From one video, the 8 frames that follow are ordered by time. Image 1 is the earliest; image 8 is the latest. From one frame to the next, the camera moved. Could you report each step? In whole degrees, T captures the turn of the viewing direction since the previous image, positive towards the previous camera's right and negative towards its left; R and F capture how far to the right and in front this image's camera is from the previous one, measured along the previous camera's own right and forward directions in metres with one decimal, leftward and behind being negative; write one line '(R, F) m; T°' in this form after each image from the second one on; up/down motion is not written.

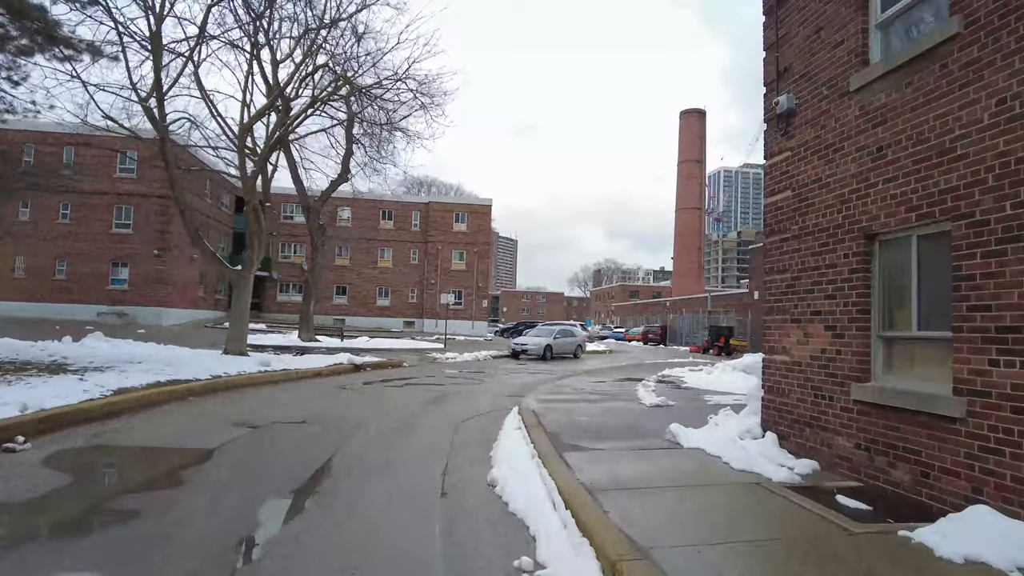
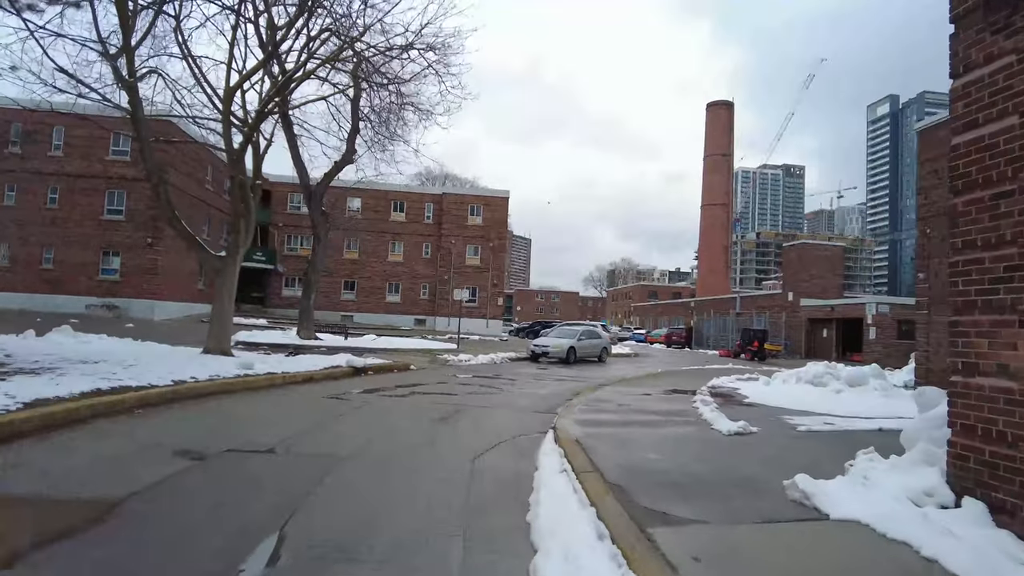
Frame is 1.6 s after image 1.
(-0.3, +2.5) m; -1°
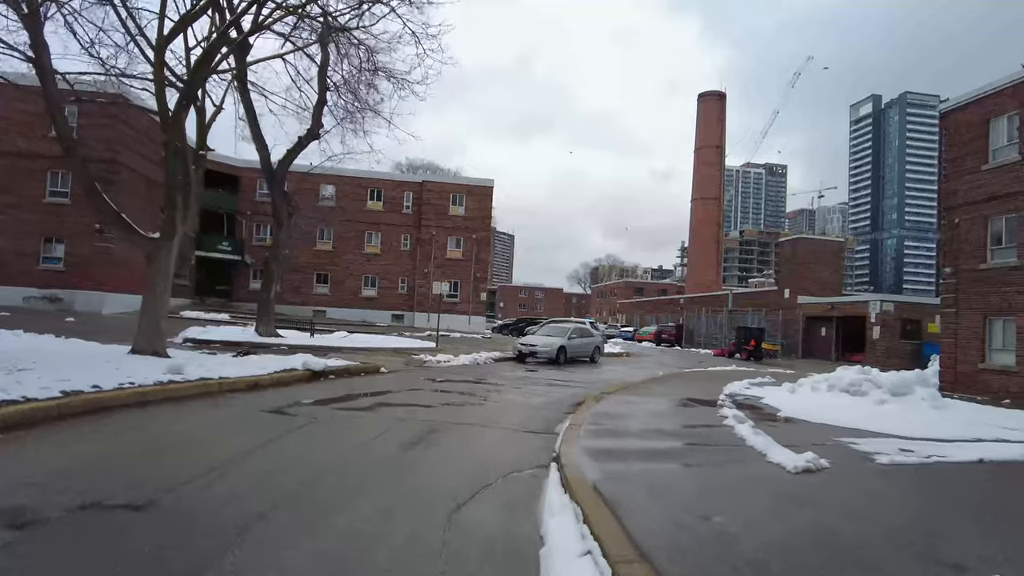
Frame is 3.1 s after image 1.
(-0.1, +2.3) m; +2°
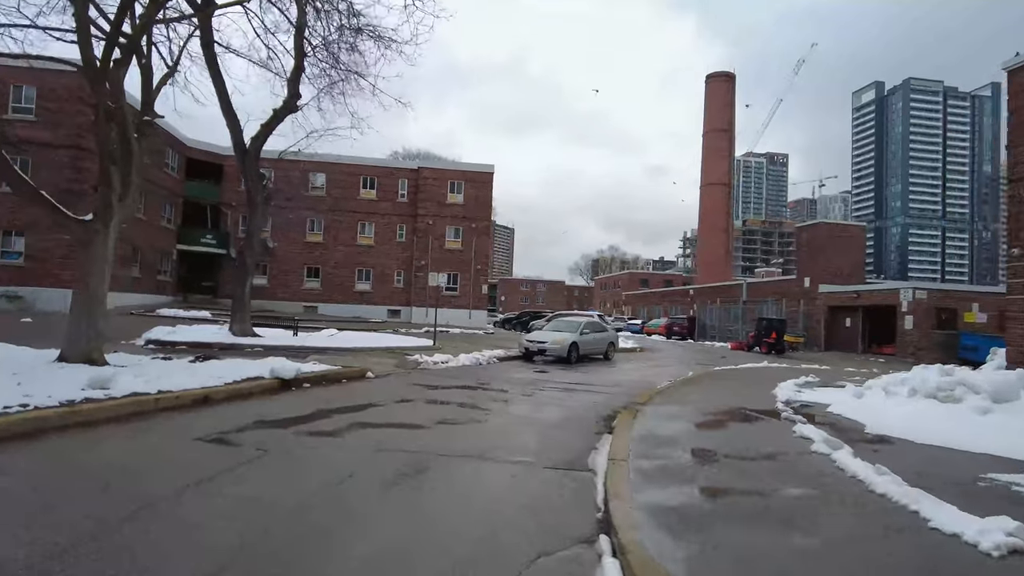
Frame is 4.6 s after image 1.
(-0.2, +2.4) m; 0°
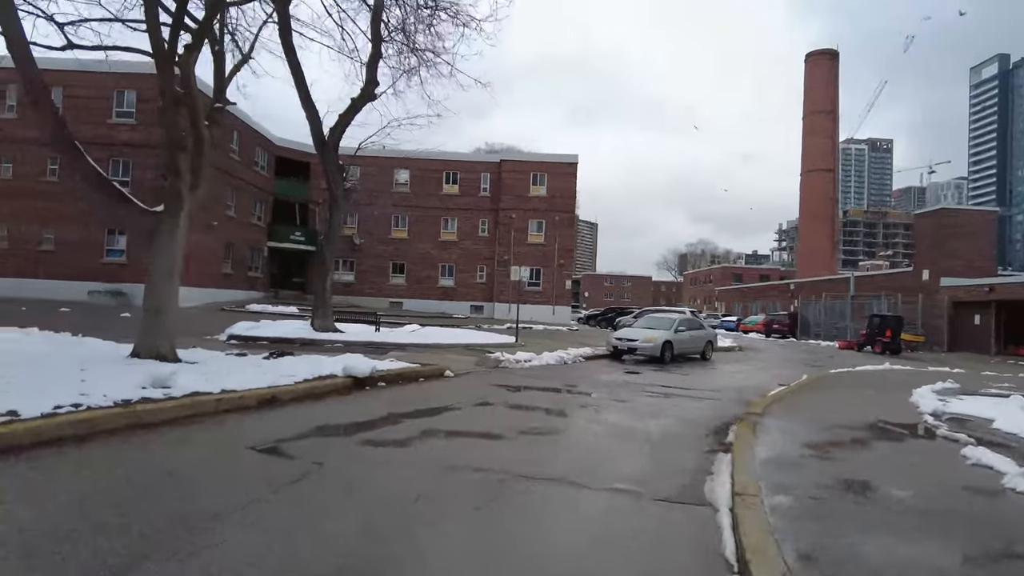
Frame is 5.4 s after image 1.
(-0.1, +1.2) m; -7°
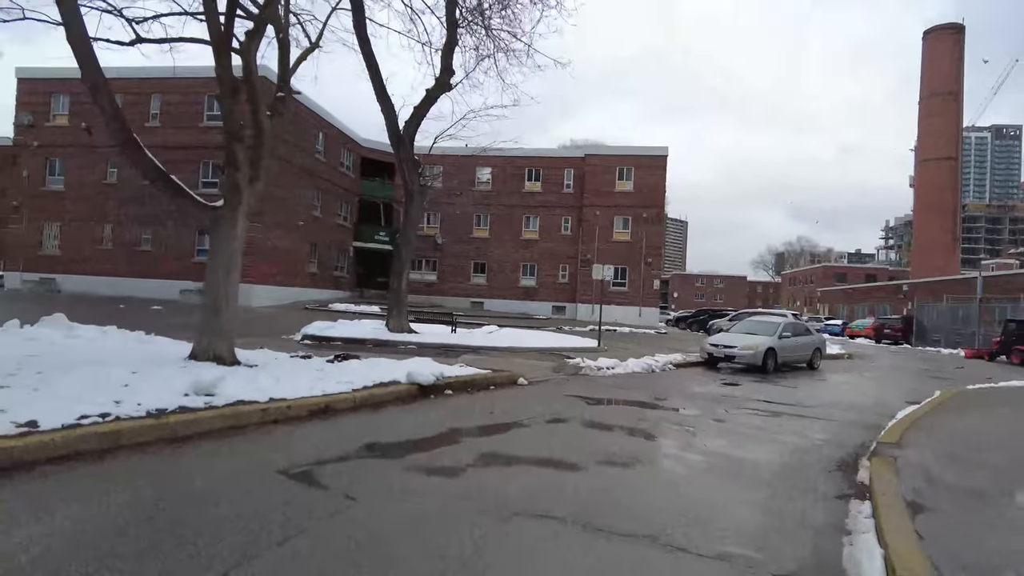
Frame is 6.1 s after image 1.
(+0.1, +1.2) m; -7°
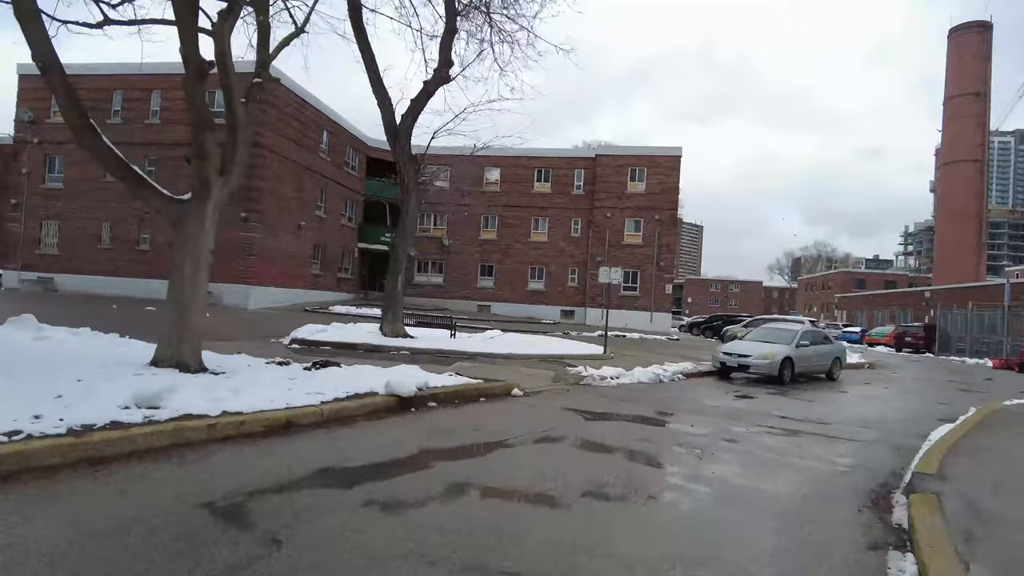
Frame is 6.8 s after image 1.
(+0.3, +0.9) m; -1°
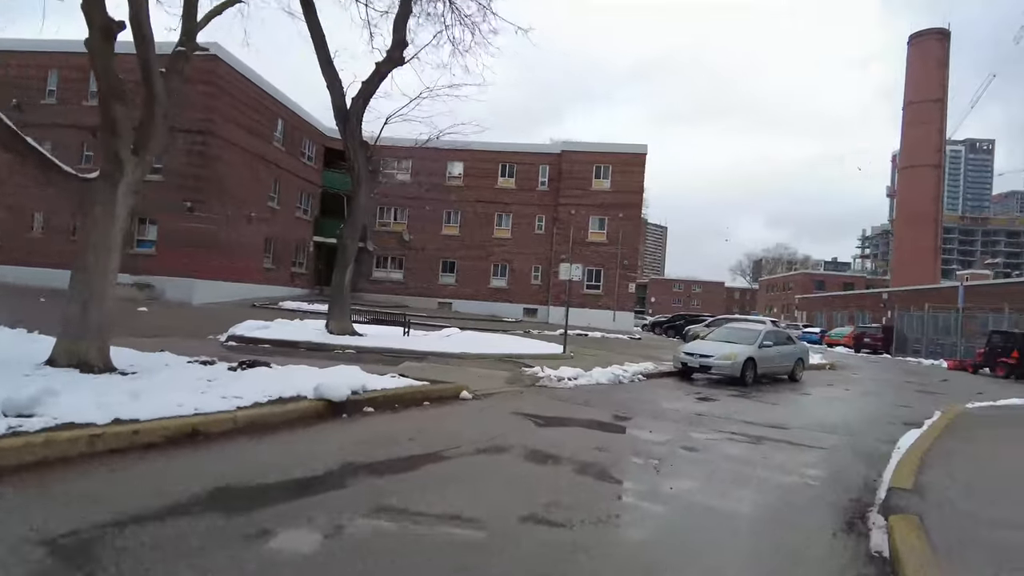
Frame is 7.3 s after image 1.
(+0.3, +0.8) m; +3°
